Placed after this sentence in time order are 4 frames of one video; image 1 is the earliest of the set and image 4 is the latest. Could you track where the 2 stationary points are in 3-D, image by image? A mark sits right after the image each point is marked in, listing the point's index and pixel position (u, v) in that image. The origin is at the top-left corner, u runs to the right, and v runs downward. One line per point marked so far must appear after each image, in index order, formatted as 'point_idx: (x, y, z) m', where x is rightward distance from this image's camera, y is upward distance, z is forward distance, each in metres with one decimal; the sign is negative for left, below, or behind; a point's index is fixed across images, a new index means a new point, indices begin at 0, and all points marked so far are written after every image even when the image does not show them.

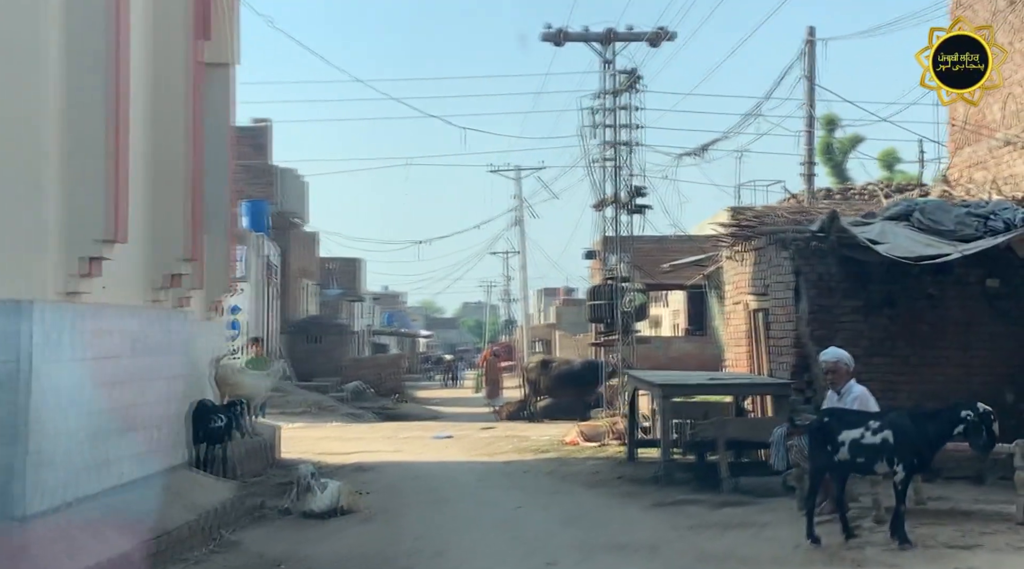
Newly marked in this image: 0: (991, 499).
0: (+4.5, -2.0, +11.7) m
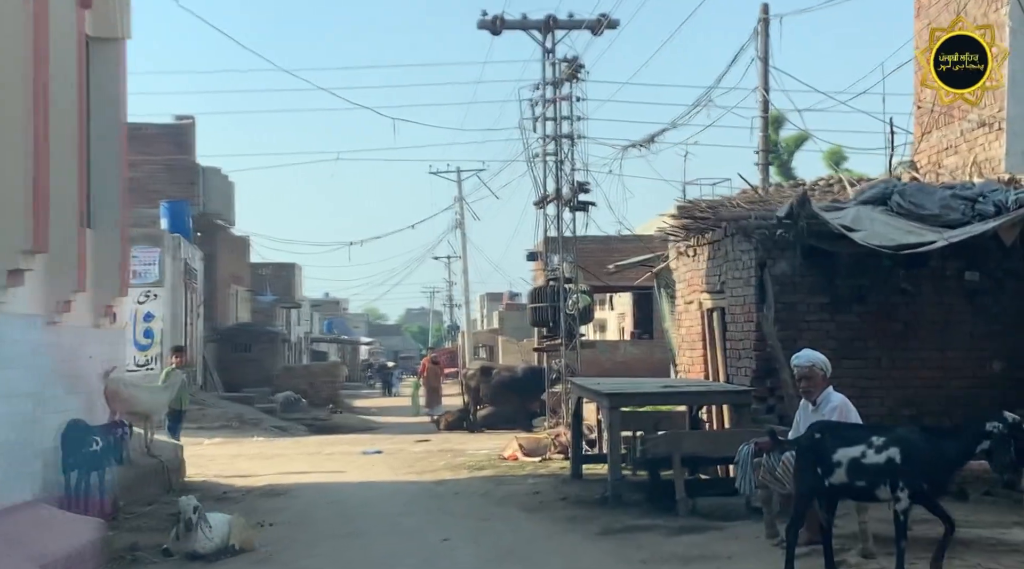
0: (+3.9, -1.9, +10.3) m
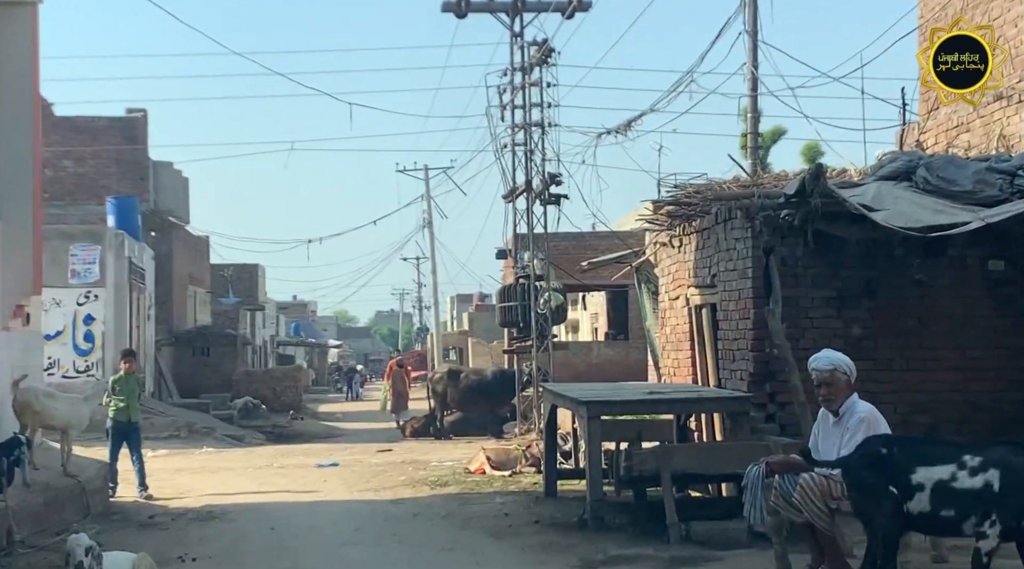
0: (+3.6, -1.8, +8.8) m
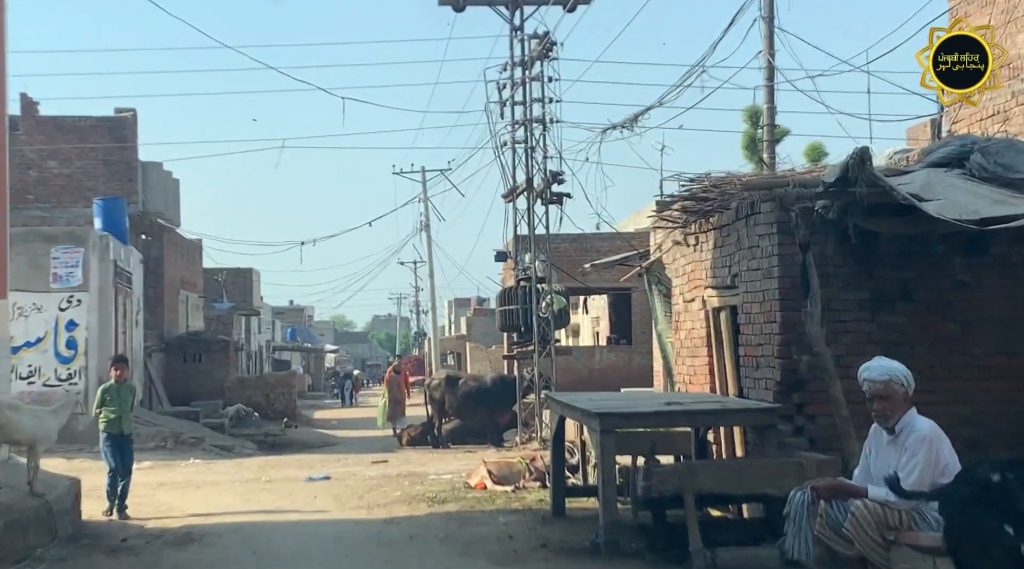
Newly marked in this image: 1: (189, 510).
0: (+3.6, -1.8, +7.8) m
1: (-3.7, -2.5, +14.4) m
